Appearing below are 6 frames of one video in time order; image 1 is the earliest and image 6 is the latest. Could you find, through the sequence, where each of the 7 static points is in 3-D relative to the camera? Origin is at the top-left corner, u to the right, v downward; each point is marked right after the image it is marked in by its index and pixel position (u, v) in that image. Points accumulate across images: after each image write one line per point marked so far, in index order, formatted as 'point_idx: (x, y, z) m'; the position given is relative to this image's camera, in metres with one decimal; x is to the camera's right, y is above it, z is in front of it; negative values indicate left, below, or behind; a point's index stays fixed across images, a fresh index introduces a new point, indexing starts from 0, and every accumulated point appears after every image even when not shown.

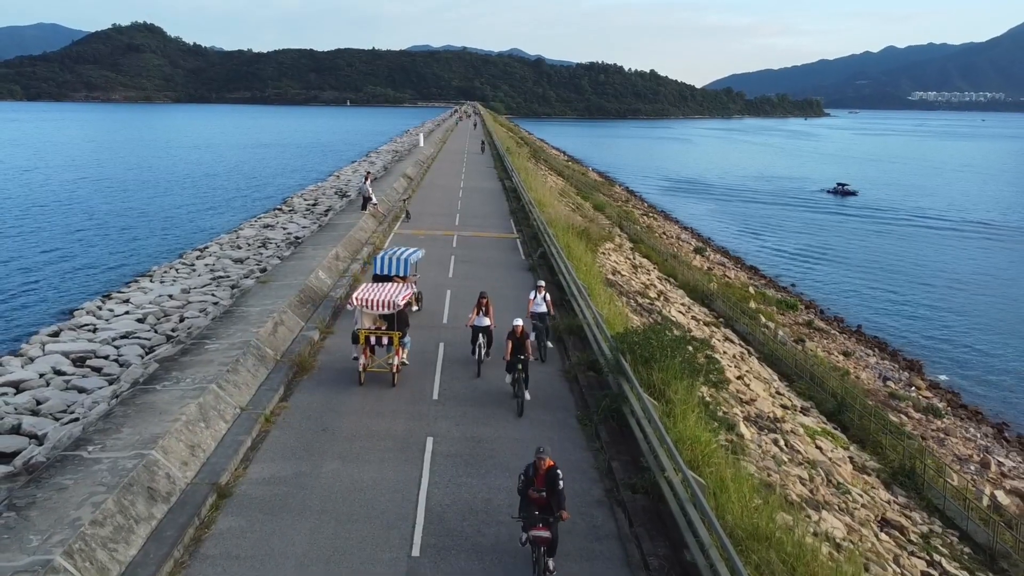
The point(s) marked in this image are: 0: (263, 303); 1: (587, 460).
0: (-6.4, -0.3, +12.1) m
1: (+1.3, -2.9, +8.1) m
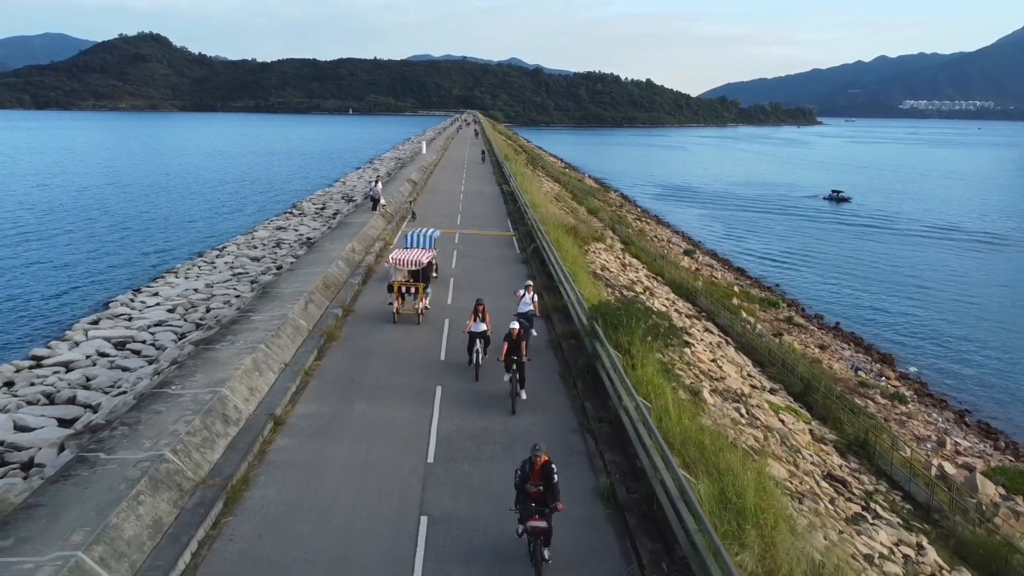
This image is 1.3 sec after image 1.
0: (-6.5, +0.1, +14.1) m
1: (+1.1, -2.4, +10.0) m
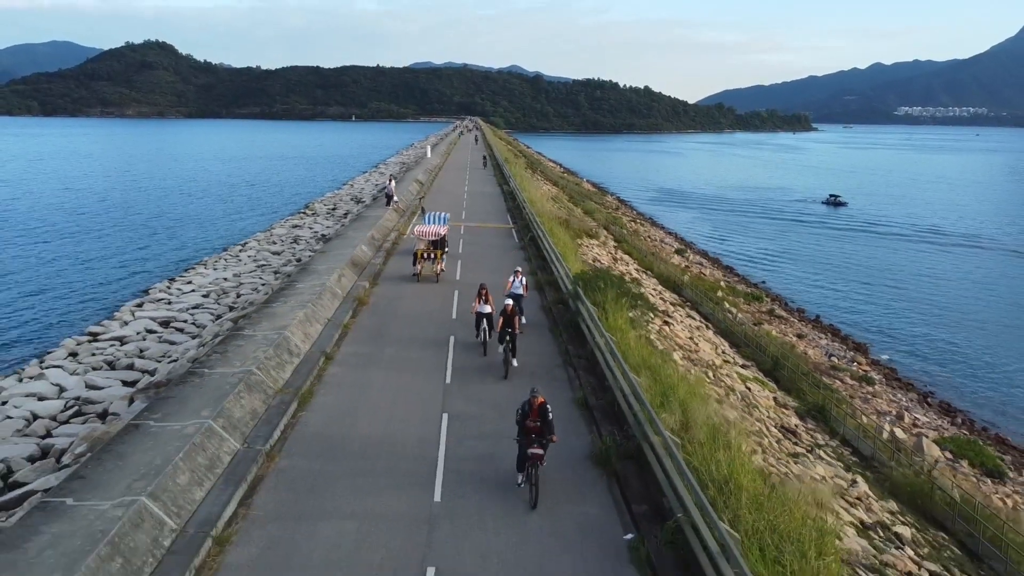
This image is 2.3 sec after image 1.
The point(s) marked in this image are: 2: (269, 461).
0: (-6.6, +0.9, +16.6) m
1: (+1.1, -1.6, +12.6) m
2: (-4.3, -3.0, +8.3) m
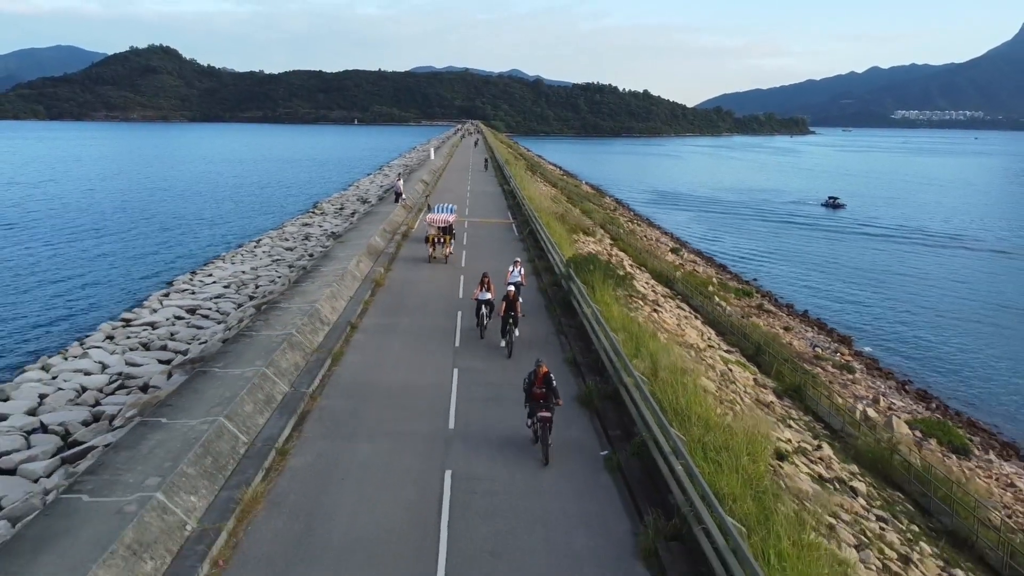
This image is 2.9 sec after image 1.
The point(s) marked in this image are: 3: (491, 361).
0: (-6.6, +1.4, +18.4) m
1: (+1.1, -1.0, +14.3) m
2: (-4.3, -2.4, +10.1) m
3: (-0.5, -1.9, +12.2) m
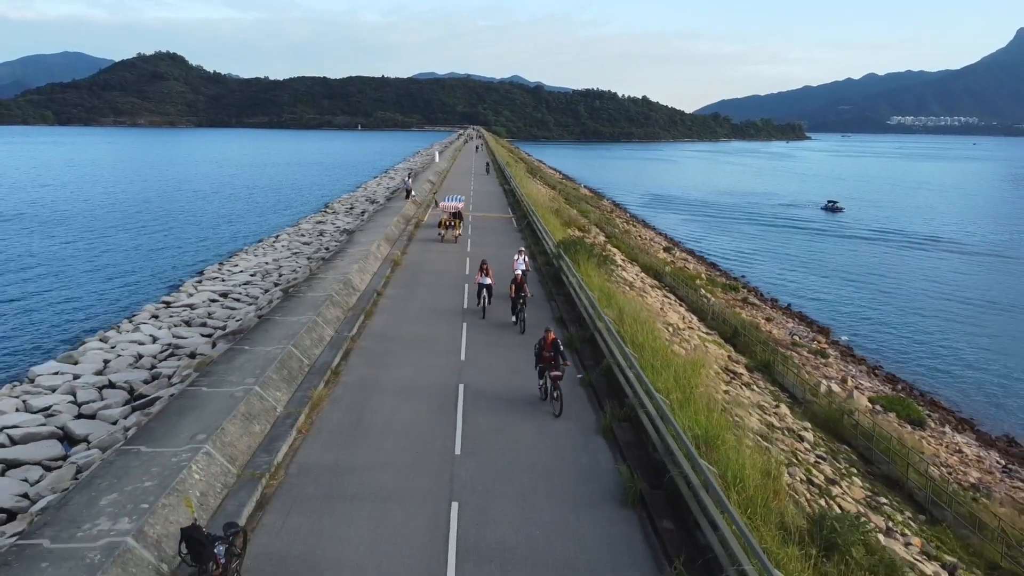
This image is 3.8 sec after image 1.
0: (-6.6, +2.3, +21.2) m
1: (+1.0, -0.2, +17.1) m
2: (-4.4, -1.5, +12.8) m
3: (-0.6, -1.0, +14.9) m
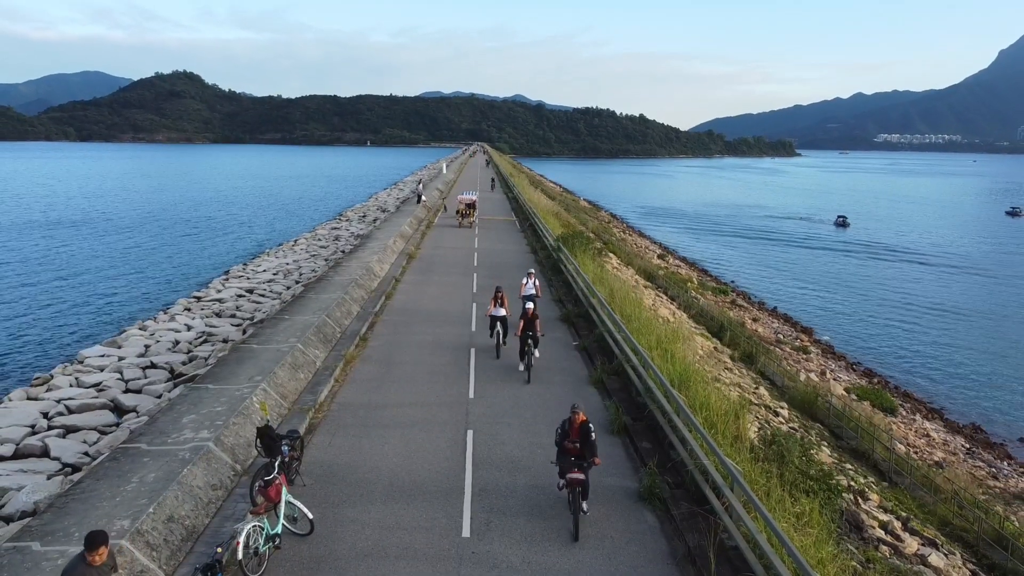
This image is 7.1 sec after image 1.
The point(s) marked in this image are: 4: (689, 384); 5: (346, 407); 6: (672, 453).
0: (-6.3, +2.5, +23.0) m
1: (+1.3, +0.2, +18.7) m
2: (-4.2, -0.9, +14.4) m
3: (-0.4, -0.6, +16.5) m
4: (+3.7, -2.1, +9.8) m
5: (-3.6, -2.6, +10.0) m
6: (+2.9, -3.0, +8.4) m
